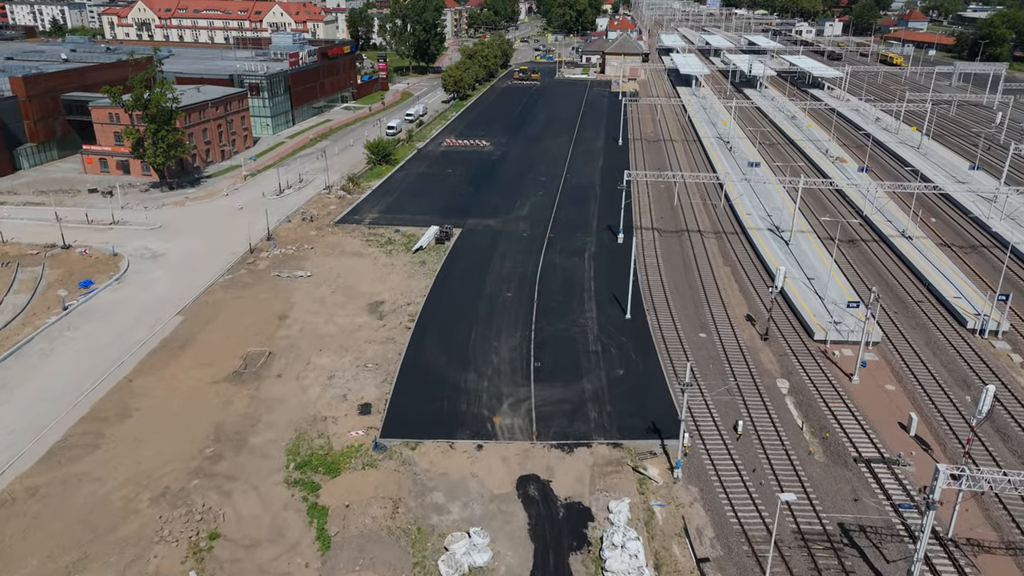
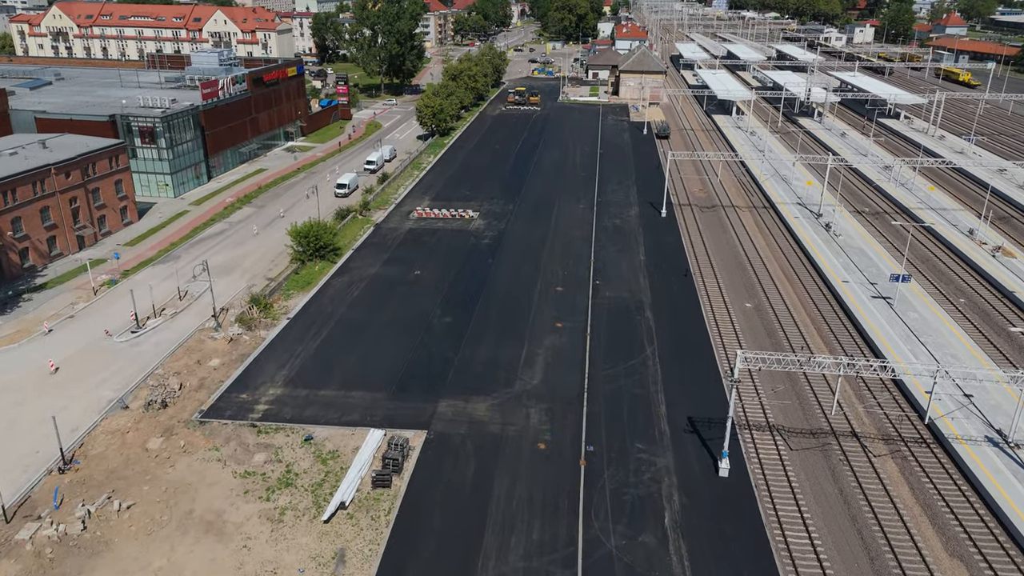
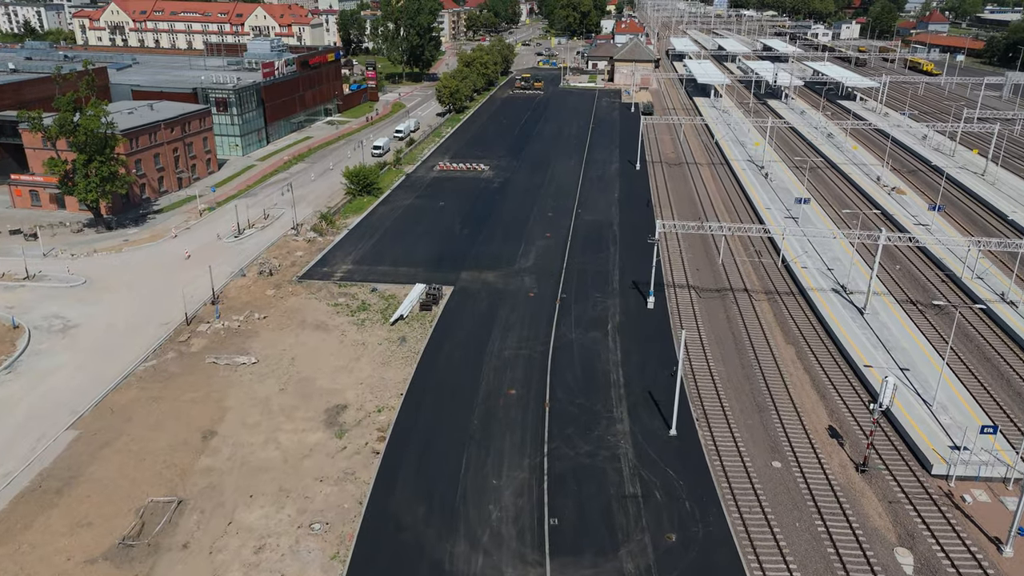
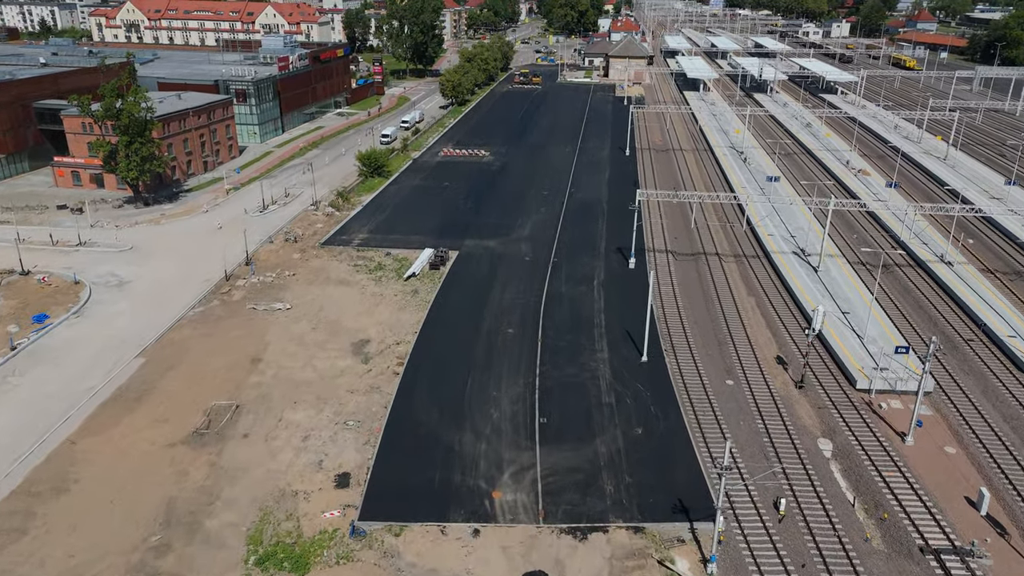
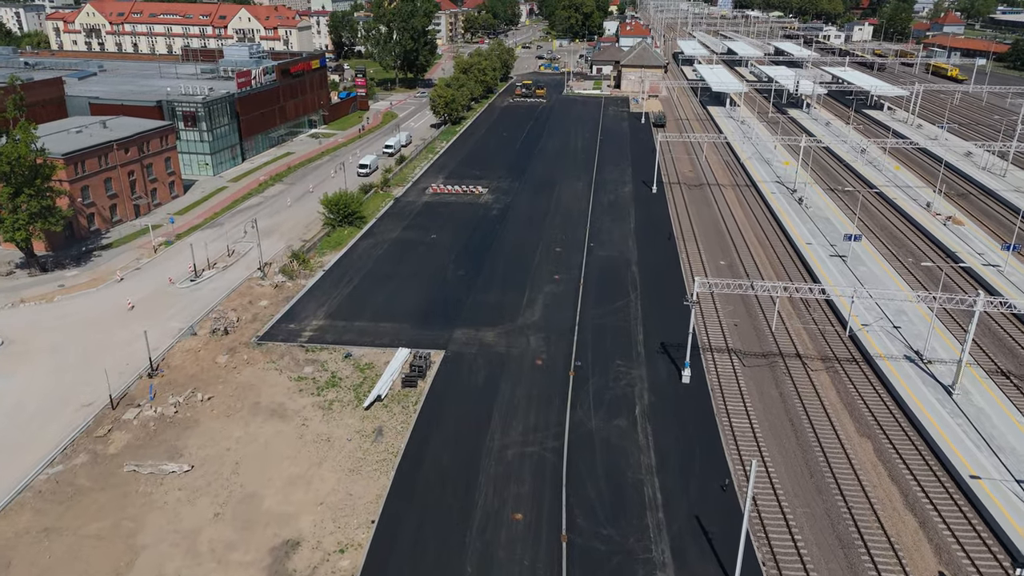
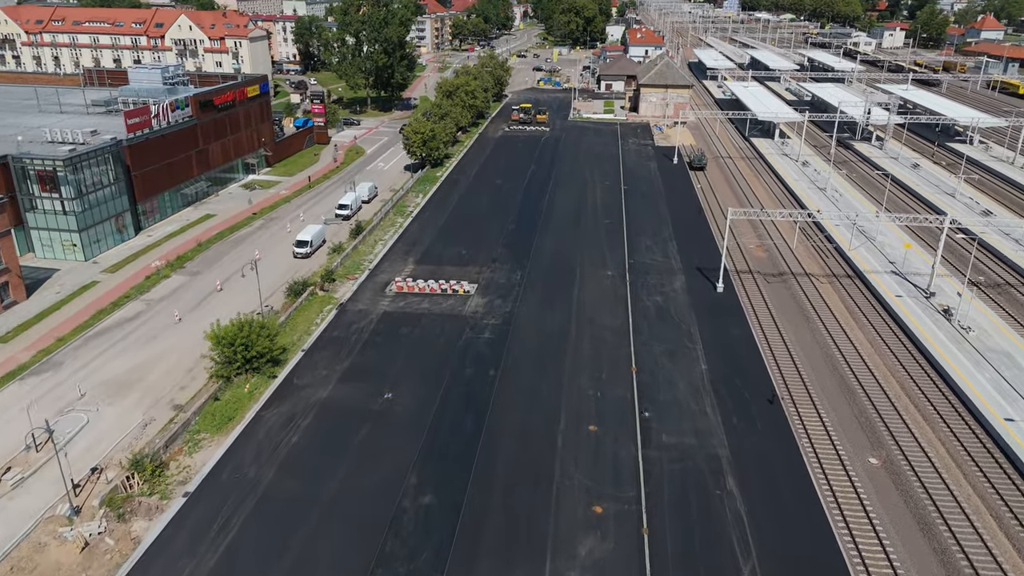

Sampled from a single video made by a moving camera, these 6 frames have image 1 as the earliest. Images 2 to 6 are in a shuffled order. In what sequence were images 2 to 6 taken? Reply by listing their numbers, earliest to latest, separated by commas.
4, 3, 5, 2, 6
